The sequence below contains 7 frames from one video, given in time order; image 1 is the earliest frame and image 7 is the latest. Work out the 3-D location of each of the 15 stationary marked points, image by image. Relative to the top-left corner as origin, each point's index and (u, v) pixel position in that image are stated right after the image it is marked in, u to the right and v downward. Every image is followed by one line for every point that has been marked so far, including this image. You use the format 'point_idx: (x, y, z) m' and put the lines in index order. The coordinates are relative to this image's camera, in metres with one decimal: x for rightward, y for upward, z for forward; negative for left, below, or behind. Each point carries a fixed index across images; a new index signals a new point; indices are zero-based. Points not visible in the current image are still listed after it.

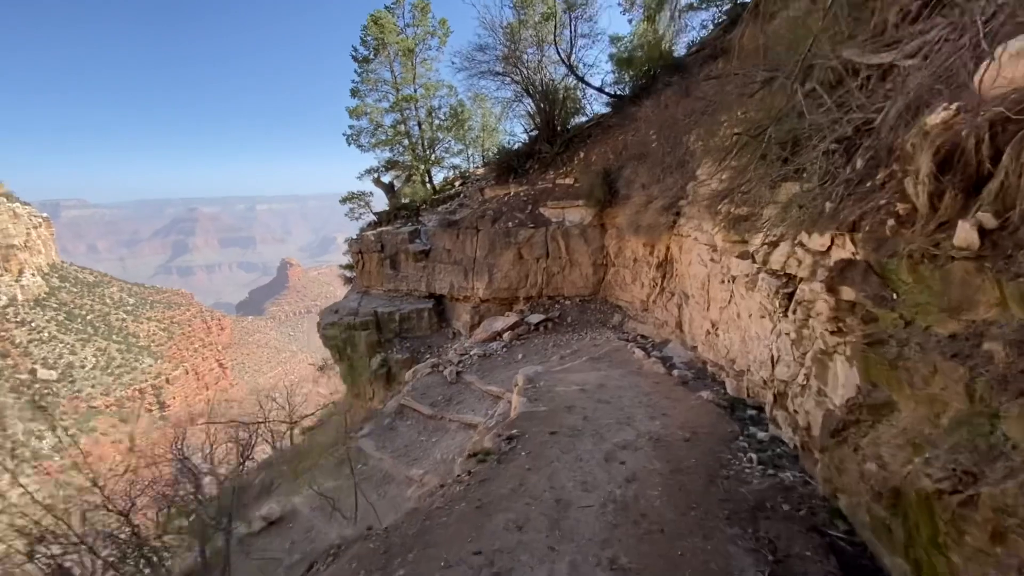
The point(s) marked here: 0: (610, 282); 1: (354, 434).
0: (+2.0, +0.1, +9.6) m
1: (-2.5, -2.3, +7.4) m
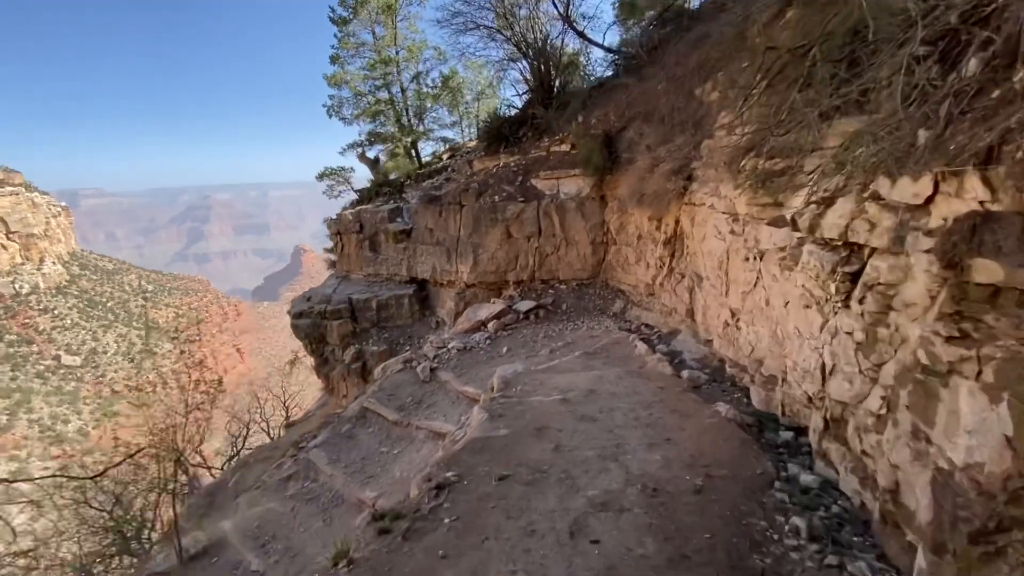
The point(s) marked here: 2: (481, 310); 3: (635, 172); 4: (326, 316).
0: (+1.7, +0.4, +8.4) m
1: (-2.8, -2.1, +6.3) m
2: (-0.6, -0.4, +8.5) m
3: (+1.9, +1.8, +7.5) m
4: (-3.7, -0.6, +9.6) m
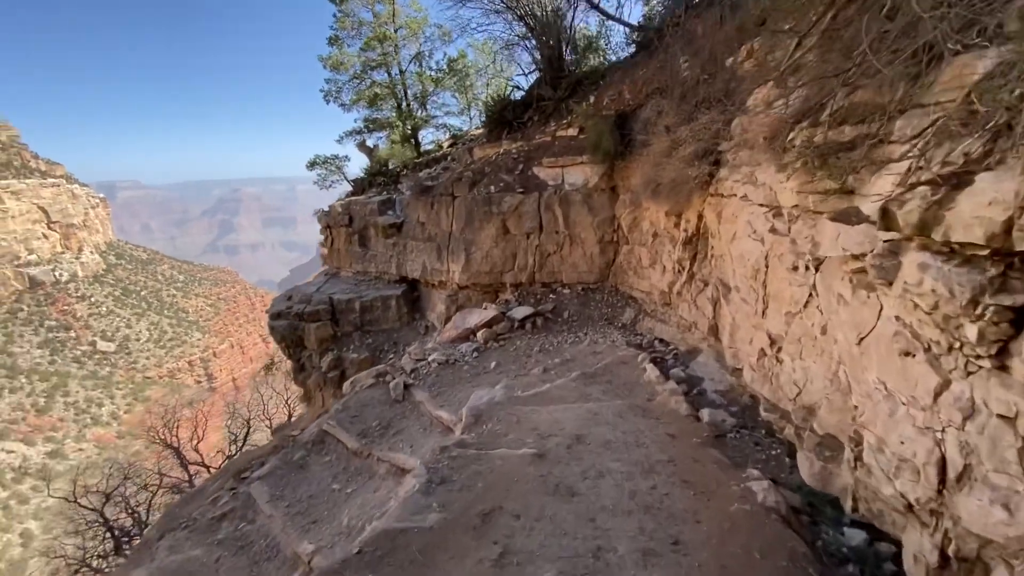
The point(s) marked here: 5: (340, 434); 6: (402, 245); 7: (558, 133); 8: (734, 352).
0: (+1.7, +0.4, +7.2) m
1: (-3.0, -2.1, +5.4) m
2: (-0.7, -0.4, +7.4) m
3: (+1.8, +1.7, +6.3) m
4: (-3.8, -0.5, +8.7) m
5: (-2.0, -1.7, +5.6) m
6: (-2.1, +0.8, +9.2) m
7: (+0.8, +2.7, +8.2) m
8: (+2.0, -0.6, +4.2) m
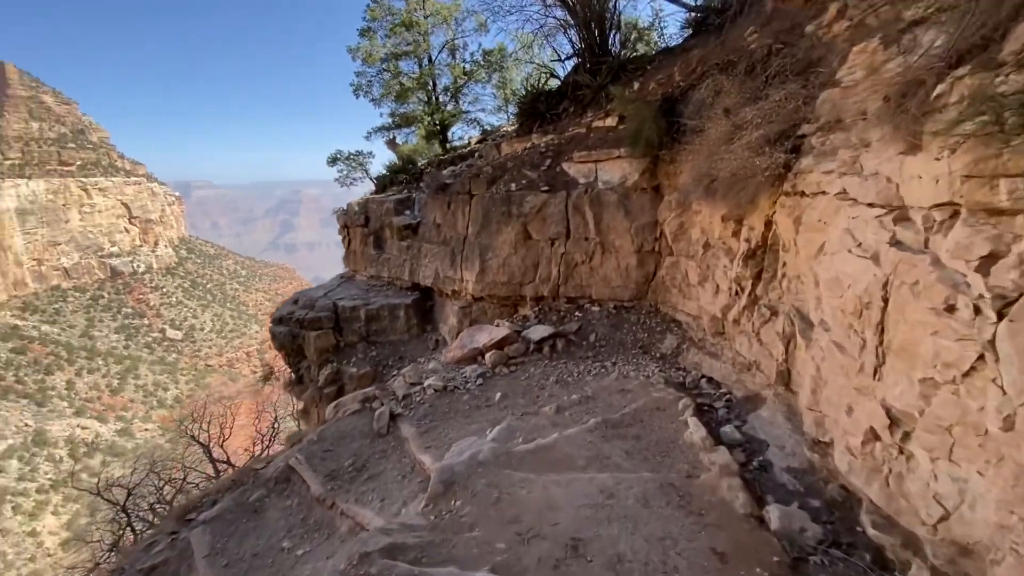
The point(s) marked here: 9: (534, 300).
0: (+1.9, +0.1, +6.0) m
1: (-3.0, -2.1, +4.5) m
2: (-0.4, -0.6, +6.3) m
3: (+2.0, +1.5, +5.1) m
4: (-3.4, -0.6, +7.9) m
5: (-2.0, -1.8, +4.6) m
6: (-1.7, +0.7, +8.2) m
7: (+1.2, +2.4, +7.1) m
8: (+1.9, -0.8, +3.0) m
9: (+0.3, -0.2, +6.8) m
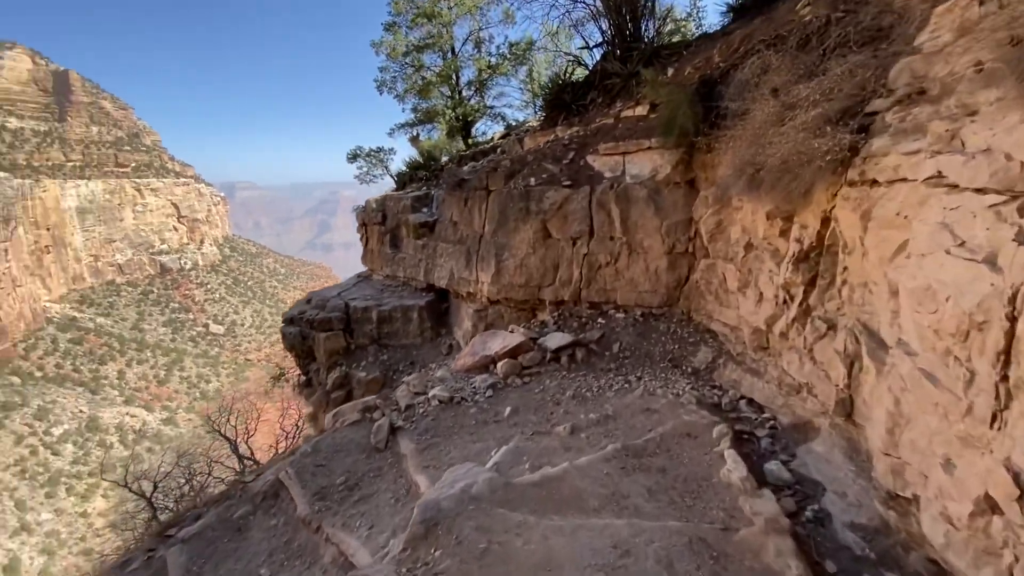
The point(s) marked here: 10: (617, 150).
0: (+2.1, 0.0, +5.3) m
1: (-2.9, -2.1, +4.2) m
2: (-0.2, -0.6, +5.9) m
3: (+2.2, +1.4, +4.4) m
4: (-3.1, -0.6, +7.6) m
5: (-1.9, -1.8, +4.2) m
6: (-1.3, +0.7, +7.8) m
7: (+1.5, +2.4, +6.5) m
8: (+1.8, -0.9, +2.3) m
9: (+0.5, -0.2, +6.3) m
10: (+1.3, +1.7, +5.9) m
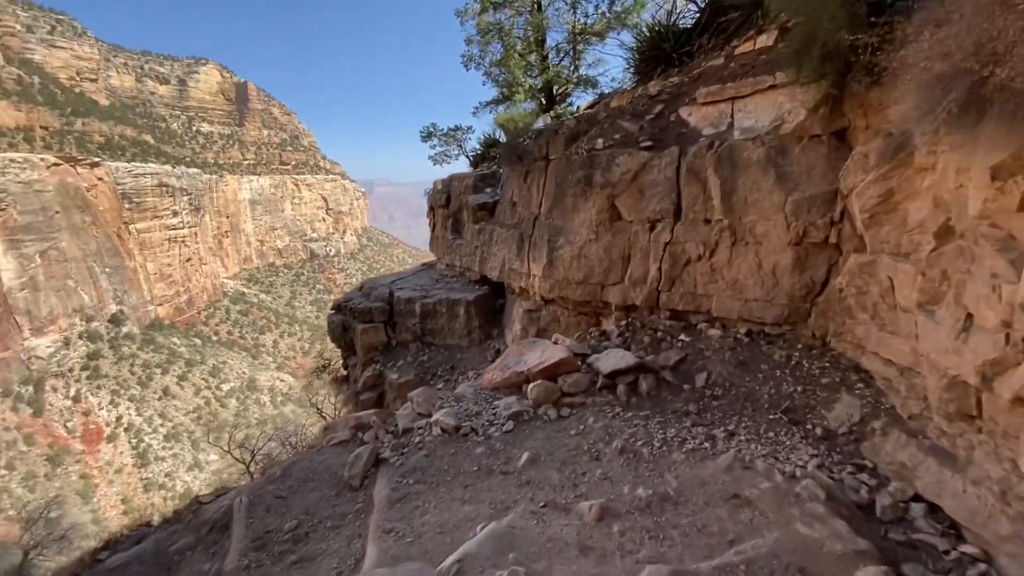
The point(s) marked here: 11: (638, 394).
0: (+2.3, 0.0, +3.4) m
1: (-2.9, -1.9, +3.5) m
2: (+0.2, -0.6, +4.5) m
3: (+2.3, +1.3, +2.5) m
4: (-2.2, -0.4, +6.8) m
5: (-1.9, -1.7, +3.3) m
6: (-0.3, +0.8, +6.6) m
7: (+2.2, +2.3, +4.6) m
8: (+1.4, -0.9, +0.5) m
9: (+1.1, -0.2, +4.7) m
10: (+1.8, +1.7, +4.1) m
11: (+1.0, -0.8, +3.7) m
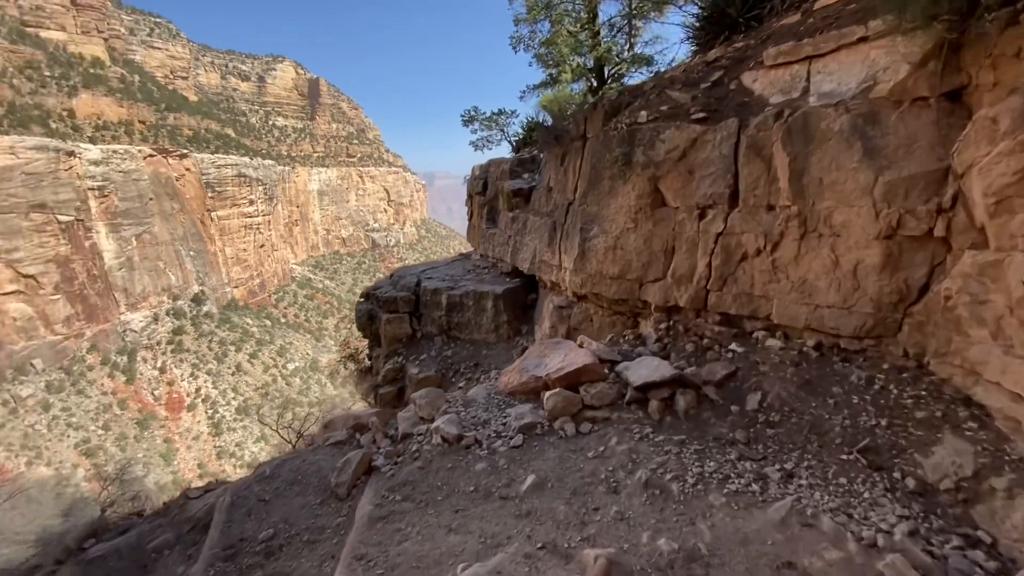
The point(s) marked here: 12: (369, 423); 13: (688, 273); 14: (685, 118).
0: (+2.4, -0.1, +2.6) m
1: (-2.9, -1.8, +3.3) m
2: (+0.4, -0.5, +3.9) m
3: (+2.3, +1.3, +1.7) m
4: (-1.7, -0.2, +6.5) m
5: (-1.9, -1.6, +3.0) m
6: (+0.1, +0.9, +6.1) m
7: (+2.4, +2.3, +3.8) m
8: (+1.1, -1.0, -0.1) m
9: (+1.3, -0.2, +4.1) m
10: (+2.0, +1.6, +3.4) m
11: (+1.1, -0.8, +3.1) m
12: (-1.1, -1.0, +3.7) m
13: (+1.4, +0.1, +3.8) m
14: (+1.4, +1.4, +3.8) m
